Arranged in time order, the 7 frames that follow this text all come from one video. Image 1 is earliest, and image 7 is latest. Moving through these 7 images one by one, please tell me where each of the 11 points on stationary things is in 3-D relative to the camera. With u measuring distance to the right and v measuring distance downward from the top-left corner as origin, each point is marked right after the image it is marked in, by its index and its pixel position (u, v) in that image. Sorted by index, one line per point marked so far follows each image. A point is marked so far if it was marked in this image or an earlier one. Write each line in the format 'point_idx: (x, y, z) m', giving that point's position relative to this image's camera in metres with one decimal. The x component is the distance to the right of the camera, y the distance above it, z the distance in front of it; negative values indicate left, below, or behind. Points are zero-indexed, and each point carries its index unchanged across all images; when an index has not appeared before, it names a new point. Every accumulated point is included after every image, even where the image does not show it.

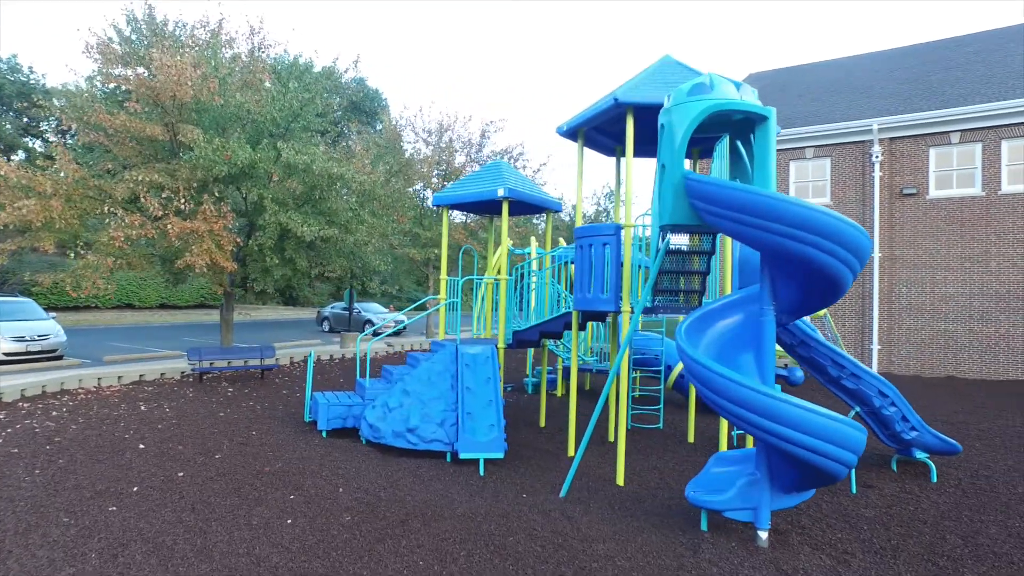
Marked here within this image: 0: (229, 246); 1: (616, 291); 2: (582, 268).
0: (-4.5, +0.7, +10.4) m
1: (+1.2, 0.0, +7.2) m
2: (+0.8, +0.2, +7.6) m
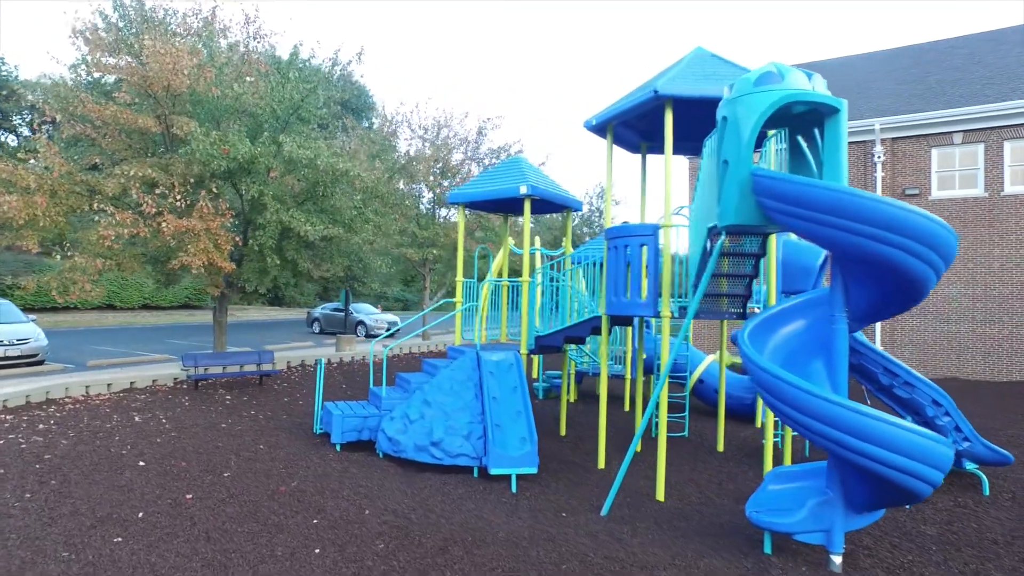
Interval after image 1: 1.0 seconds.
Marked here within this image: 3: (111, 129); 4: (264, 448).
0: (-4.2, +0.6, +9.8) m
1: (+1.5, -0.1, +6.8) m
2: (+1.1, +0.2, +7.2) m
3: (-5.9, +2.4, +9.8) m
4: (-2.8, -1.8, +7.5) m
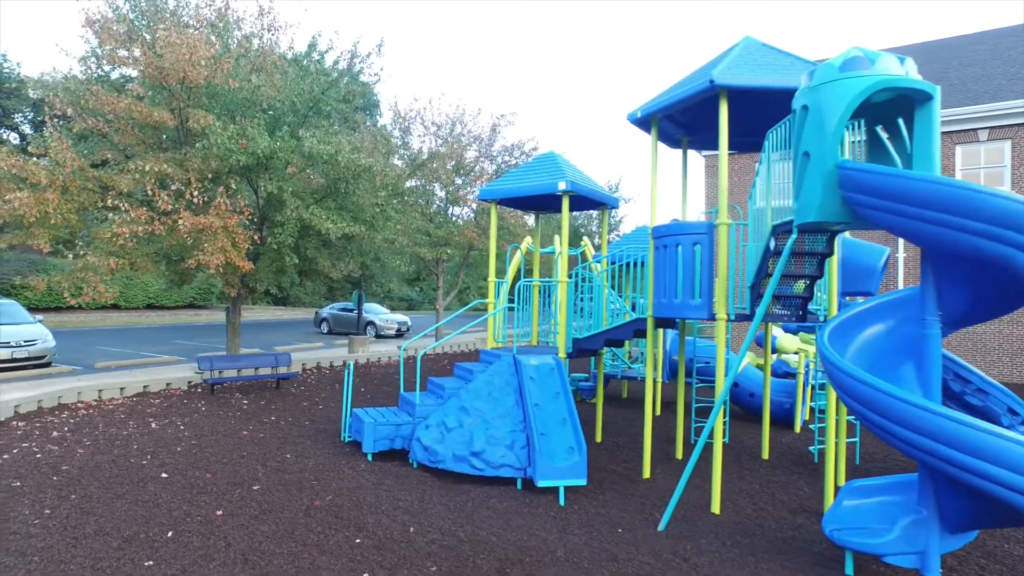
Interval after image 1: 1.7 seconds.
0: (-3.8, +0.6, +9.5) m
1: (+1.9, -0.1, +6.4) m
2: (+1.6, +0.2, +6.8) m
3: (-5.5, +2.4, +9.4) m
4: (-2.3, -1.8, +7.1) m
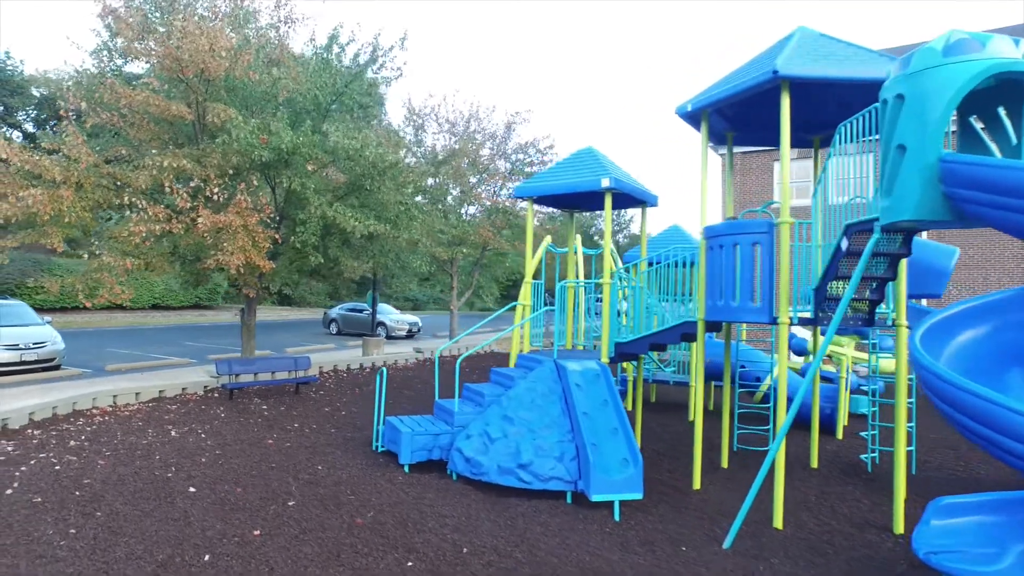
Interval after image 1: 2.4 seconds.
0: (-3.4, +0.6, +9.1) m
1: (+2.4, -0.1, +6.1) m
2: (+2.0, +0.1, +6.4) m
3: (-5.1, +2.3, +9.0) m
4: (-1.9, -1.8, +6.7) m
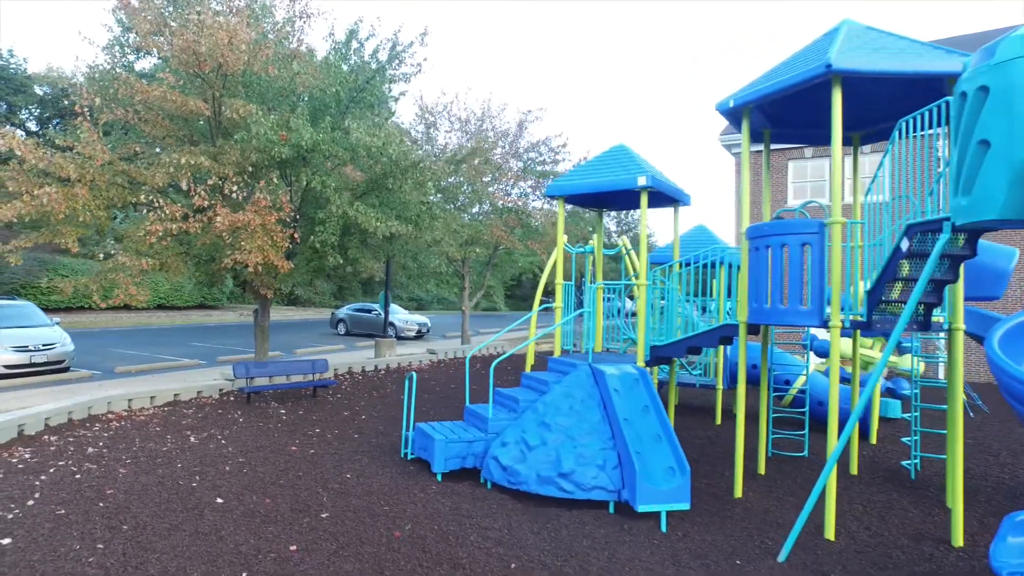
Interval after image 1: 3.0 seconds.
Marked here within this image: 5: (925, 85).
0: (-3.0, +0.6, +8.8) m
1: (+2.7, -0.1, +5.8) m
2: (+2.4, +0.1, +6.2) m
3: (-4.7, +2.3, +8.8) m
4: (-1.5, -1.8, +6.5) m
5: (+3.9, +1.9, +6.2) m
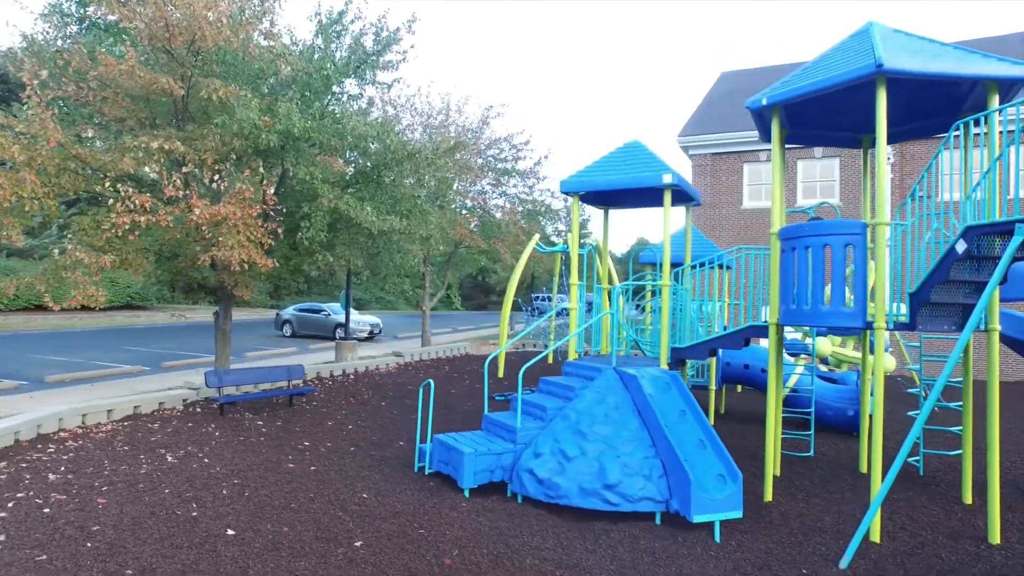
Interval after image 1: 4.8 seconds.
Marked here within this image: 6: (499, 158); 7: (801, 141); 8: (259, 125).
0: (-3.0, +0.6, +8.1) m
1: (+3.0, -0.1, +5.8) m
2: (+2.7, +0.1, +6.1) m
3: (-4.7, +2.3, +7.8) m
4: (-1.3, -1.8, +5.9) m
5: (+4.2, +1.9, +6.3) m
6: (-0.4, +3.5, +17.5) m
7: (+3.3, +1.8, +7.7) m
8: (-2.9, +1.9, +7.6) m
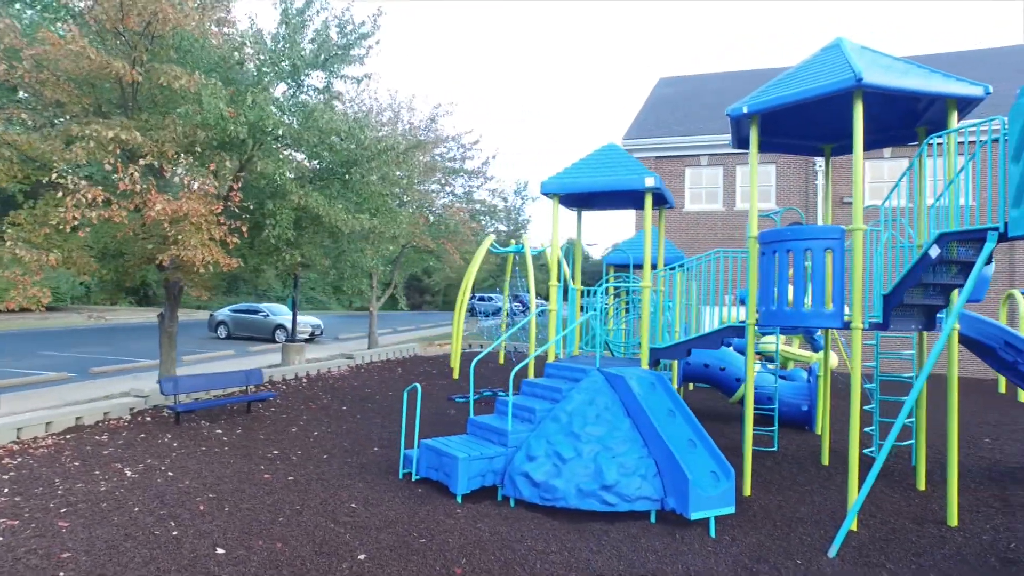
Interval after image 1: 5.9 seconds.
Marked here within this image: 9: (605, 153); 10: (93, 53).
0: (-3.3, +0.6, +7.6) m
1: (+3.0, -0.1, +6.0) m
2: (+2.6, +0.1, +6.3) m
3: (-4.9, +2.3, +7.2) m
4: (-1.3, -1.9, +5.7) m
5: (+4.0, +1.9, +6.7) m
6: (-1.7, +3.5, +17.4) m
7: (+3.1, +1.7, +8.0) m
8: (-3.1, +1.8, +7.2) m
9: (+1.1, +1.5, +7.3) m
10: (-4.4, +2.4, +6.9) m
